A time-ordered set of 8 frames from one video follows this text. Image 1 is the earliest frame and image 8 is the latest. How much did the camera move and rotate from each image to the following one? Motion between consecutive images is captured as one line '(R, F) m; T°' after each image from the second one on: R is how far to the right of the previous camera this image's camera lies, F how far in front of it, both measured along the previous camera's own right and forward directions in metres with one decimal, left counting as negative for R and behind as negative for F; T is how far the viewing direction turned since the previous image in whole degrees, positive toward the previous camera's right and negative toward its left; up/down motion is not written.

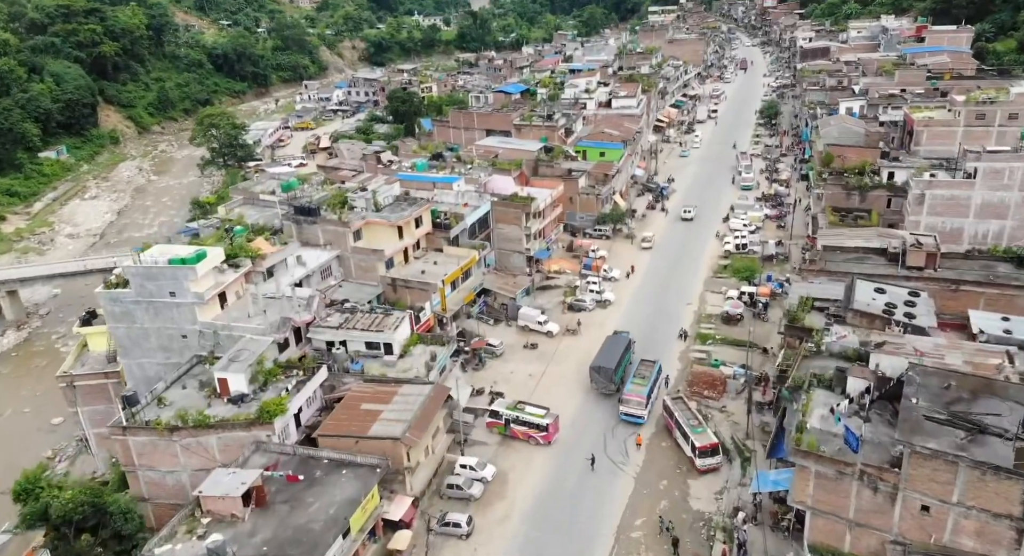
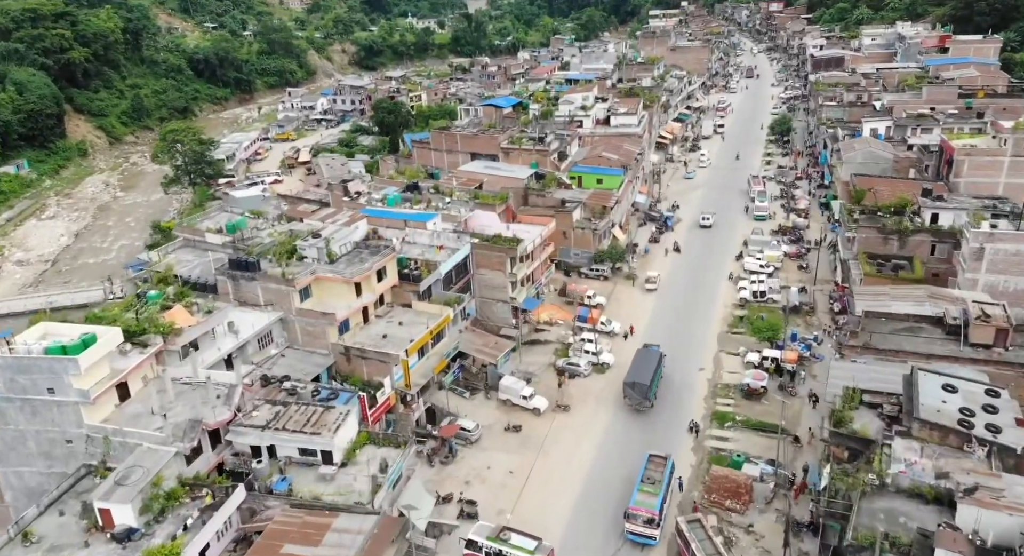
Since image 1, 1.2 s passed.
(+0.8, +5.6) m; 0°
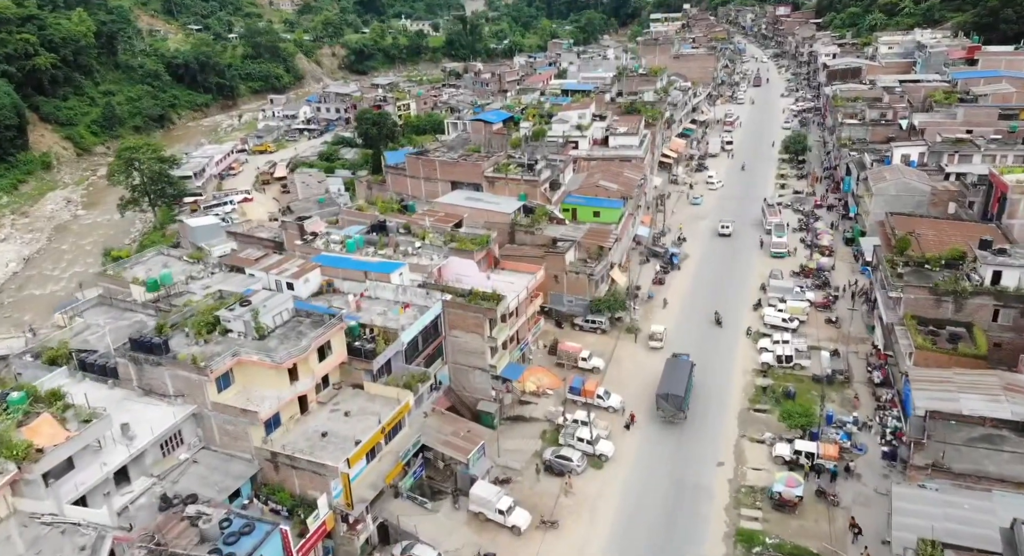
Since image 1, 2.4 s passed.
(+0.8, +5.7) m; 0°
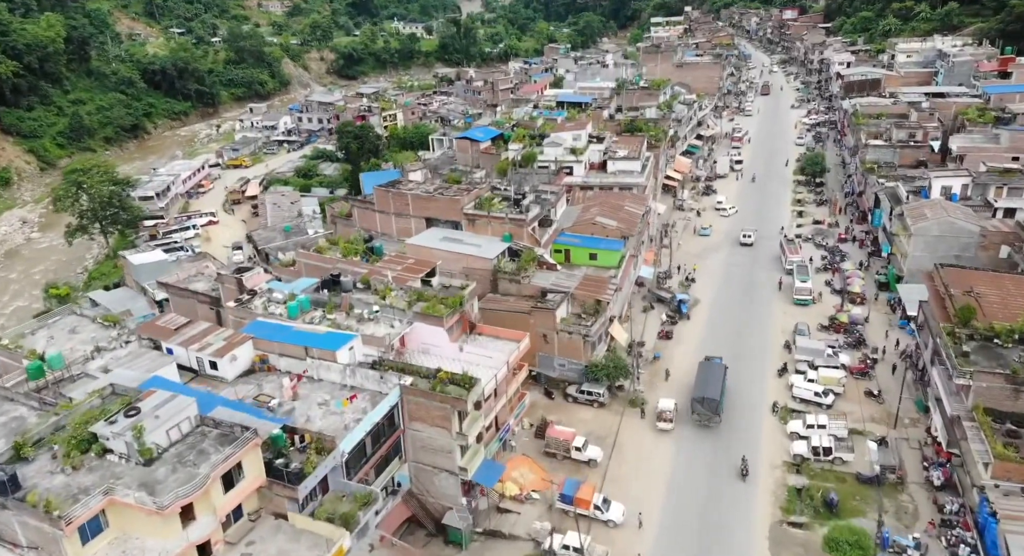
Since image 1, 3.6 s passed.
(+0.8, +5.7) m; 0°
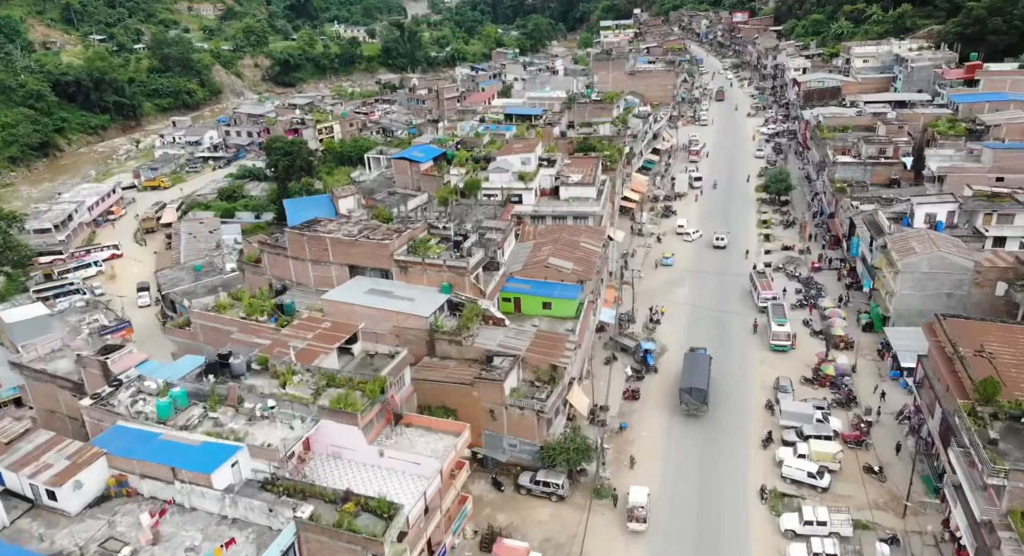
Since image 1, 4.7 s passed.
(+0.8, +5.1) m; +4°
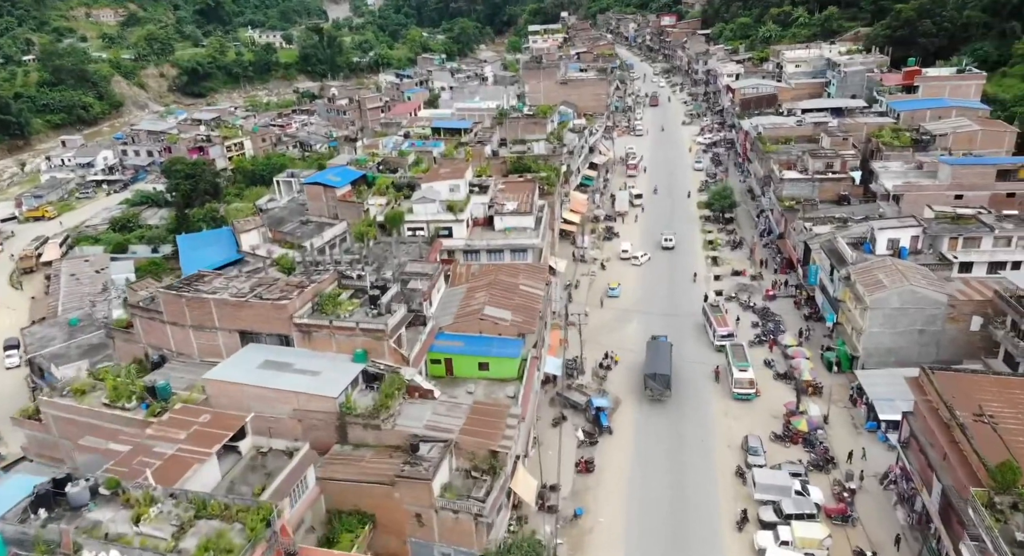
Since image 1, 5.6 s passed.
(+0.4, +4.5) m; +5°
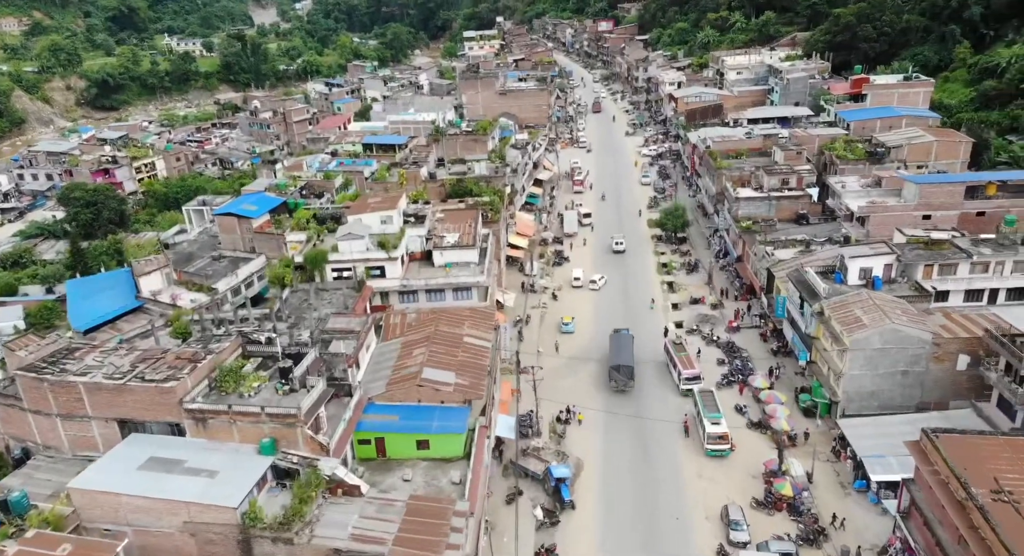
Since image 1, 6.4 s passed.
(+0.2, +3.9) m; +5°
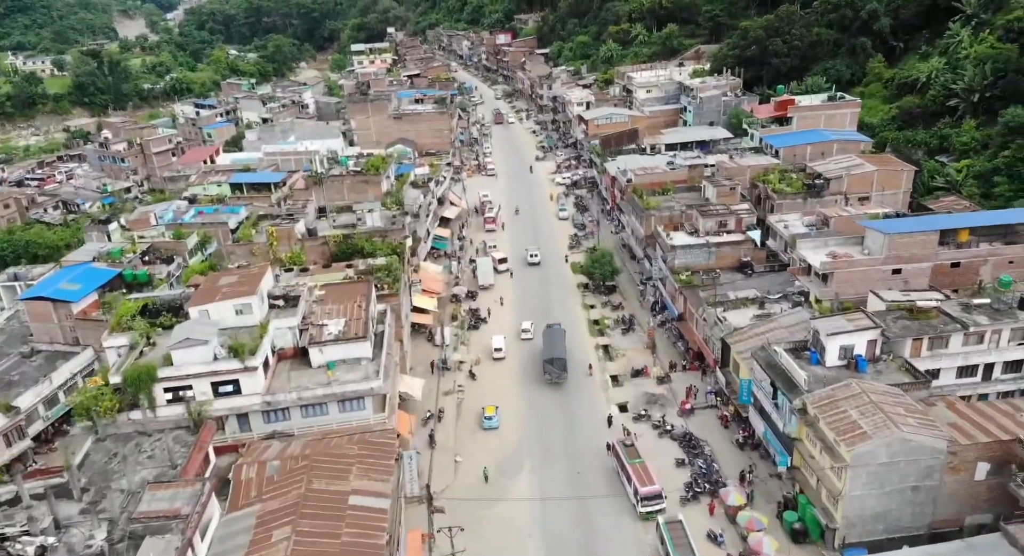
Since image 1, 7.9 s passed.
(+0.3, +7.1) m; +7°
